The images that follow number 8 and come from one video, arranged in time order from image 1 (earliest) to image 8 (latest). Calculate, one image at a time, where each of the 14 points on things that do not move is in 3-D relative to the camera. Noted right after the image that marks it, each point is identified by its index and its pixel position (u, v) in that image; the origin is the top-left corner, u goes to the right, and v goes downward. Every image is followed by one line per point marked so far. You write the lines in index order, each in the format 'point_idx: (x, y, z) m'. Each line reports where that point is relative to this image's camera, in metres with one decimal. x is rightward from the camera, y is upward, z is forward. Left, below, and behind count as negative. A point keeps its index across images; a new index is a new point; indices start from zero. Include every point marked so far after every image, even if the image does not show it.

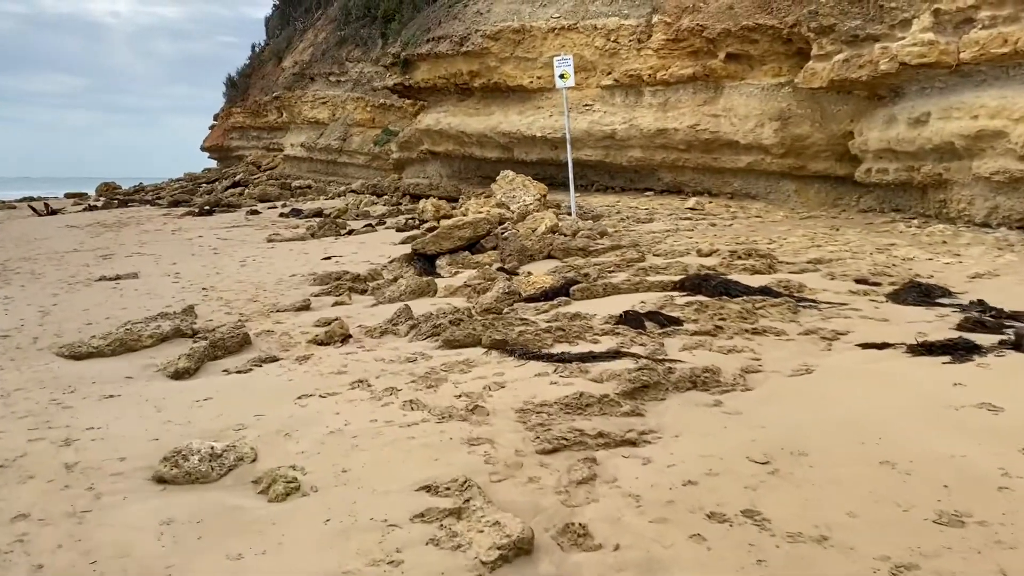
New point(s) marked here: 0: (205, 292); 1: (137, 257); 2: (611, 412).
0: (-2.4, 0.0, +6.8) m
1: (-4.2, +0.3, +9.7) m
2: (+0.3, -0.4, +3.1) m
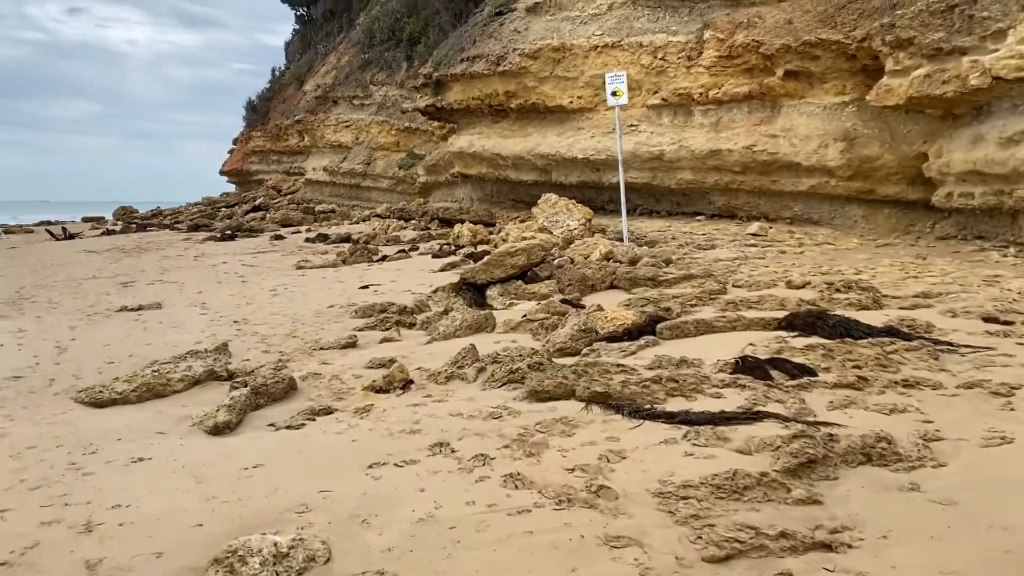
0: (-2.0, -0.3, +6.2) m
1: (-3.7, 0.0, +9.1) m
2: (+0.7, -0.6, +2.4) m
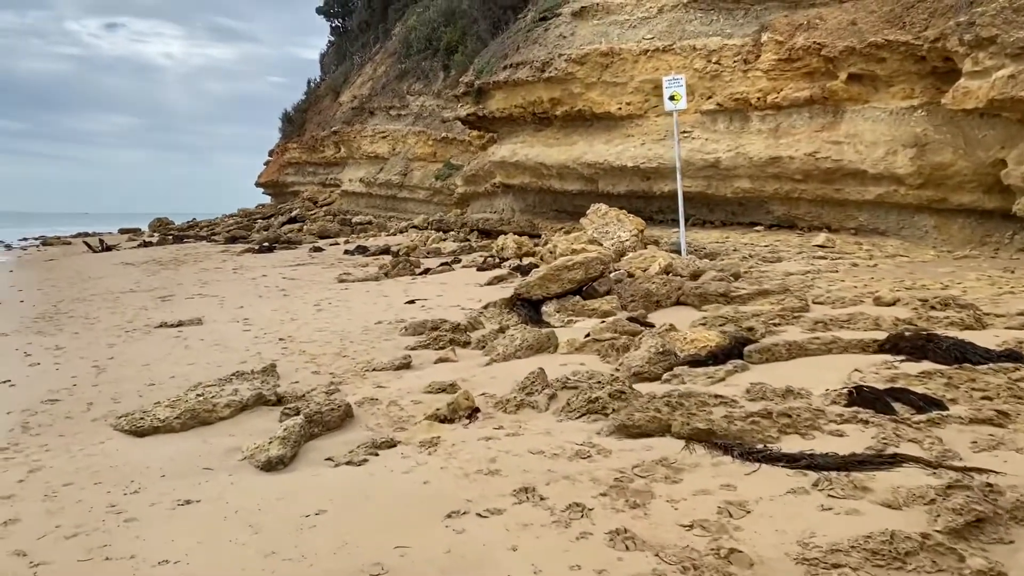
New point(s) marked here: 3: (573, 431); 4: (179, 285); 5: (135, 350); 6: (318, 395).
0: (-1.6, -0.4, +5.9) m
1: (-3.2, -0.1, +8.9) m
2: (+1.0, -0.6, +2.0) m
3: (+0.2, -0.5, +3.4) m
4: (-4.0, 0.0, +10.4) m
5: (-2.6, -0.4, +6.1) m
6: (-1.0, -0.5, +4.4) m
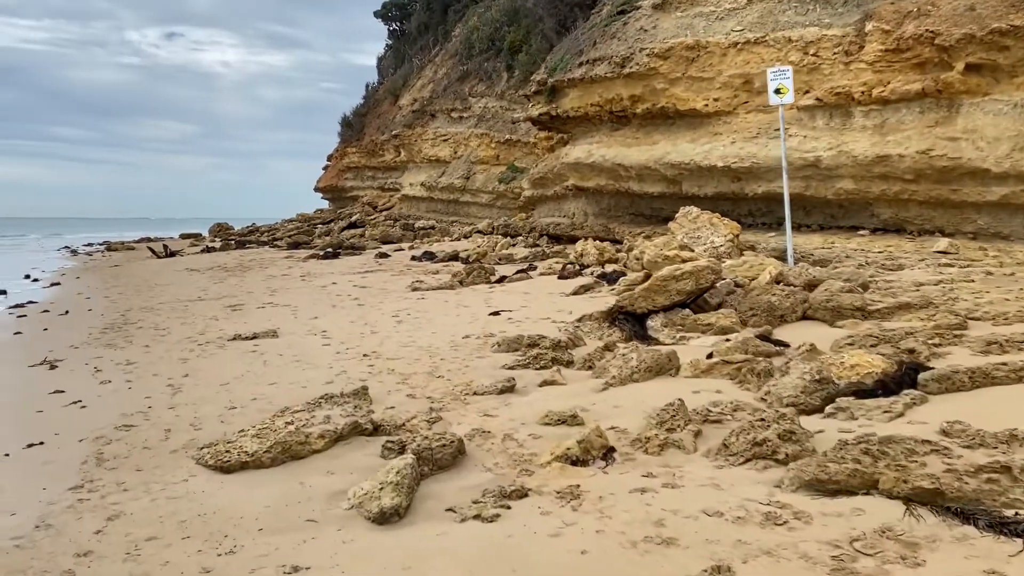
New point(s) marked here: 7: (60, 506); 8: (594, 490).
0: (-0.9, -0.5, +5.4) m
1: (-2.3, -0.2, +8.5) m
2: (+1.4, -0.7, +1.4) m
3: (+0.7, -0.6, +2.8) m
4: (-3.0, -0.1, +10.1) m
5: (-2.0, -0.5, +5.7) m
6: (-0.4, -0.6, +3.9) m
7: (-1.7, -0.8, +3.2) m
8: (+0.3, -0.7, +2.8) m
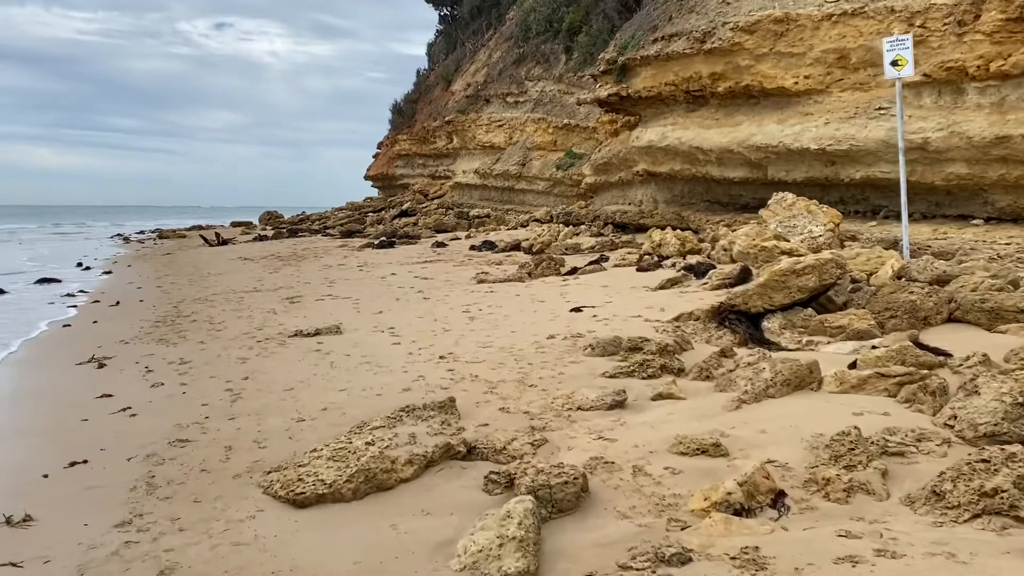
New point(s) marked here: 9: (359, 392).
0: (-0.4, -0.4, +4.8) m
1: (-1.7, -0.1, +7.9) m
2: (+1.8, -0.7, +0.7) m
3: (+1.1, -0.6, +2.1) m
4: (-2.3, 0.0, +9.6) m
5: (-1.4, -0.5, +5.2) m
6: (0.0, -0.6, +3.3) m
7: (-1.2, -0.8, +2.6) m
8: (+0.7, -0.7, +2.2) m
9: (-0.8, -0.5, +4.4) m
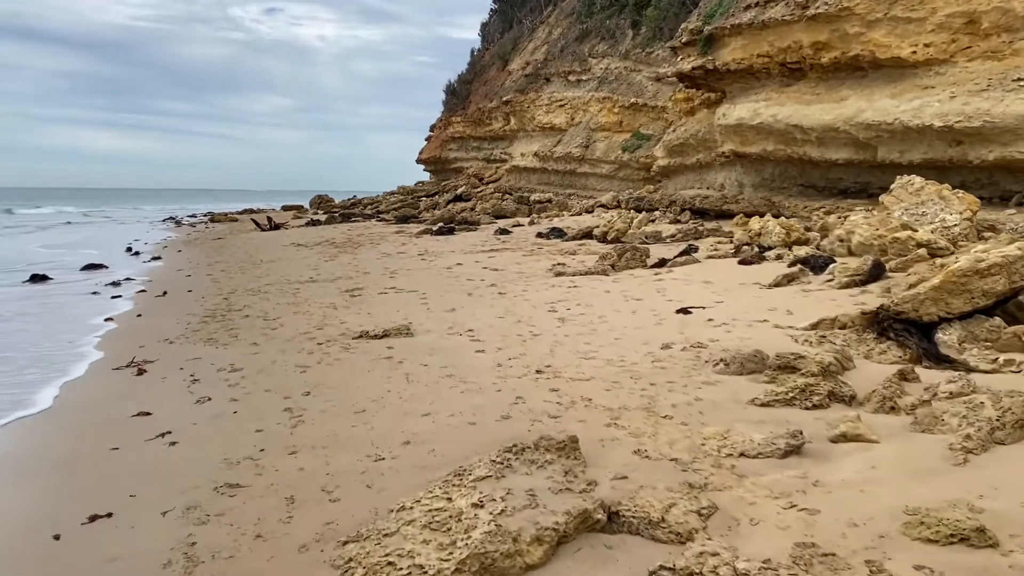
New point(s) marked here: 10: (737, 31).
0: (+0.2, -0.4, +3.9) m
1: (-1.0, -0.1, +7.1) m
2: (+2.1, -0.8, -0.3) m
3: (+1.5, -0.7, +1.2) m
4: (-1.5, +0.1, +8.8) m
5: (-0.9, -0.5, +4.4) m
6: (+0.5, -0.6, +2.4) m
7: (-0.8, -0.8, +1.8) m
8: (+1.1, -0.7, +1.3) m
9: (-0.3, -0.5, +3.6) m
10: (+2.6, +3.1, +10.4) m
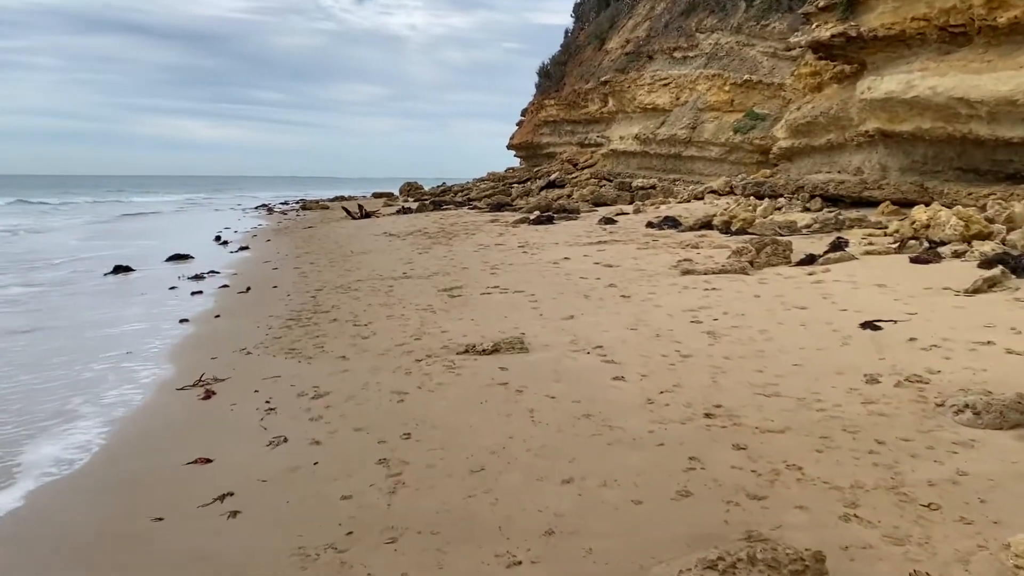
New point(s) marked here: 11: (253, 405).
0: (+0.7, -0.5, +2.9) m
1: (-0.1, -0.1, +6.2) m
2: (+2.2, -1.0, -1.5) m
3: (+1.8, -0.8, 0.0) m
4: (-0.4, +0.2, +7.9) m
5: (-0.3, -0.5, +3.4) m
6: (+0.9, -0.7, +1.4) m
7: (-0.5, -0.9, +0.9) m
8: (+1.3, -0.8, +0.2) m
9: (+0.3, -0.6, +2.6) m
10: (+3.8, +3.1, +9.1) m
11: (-1.1, -0.5, +3.8) m
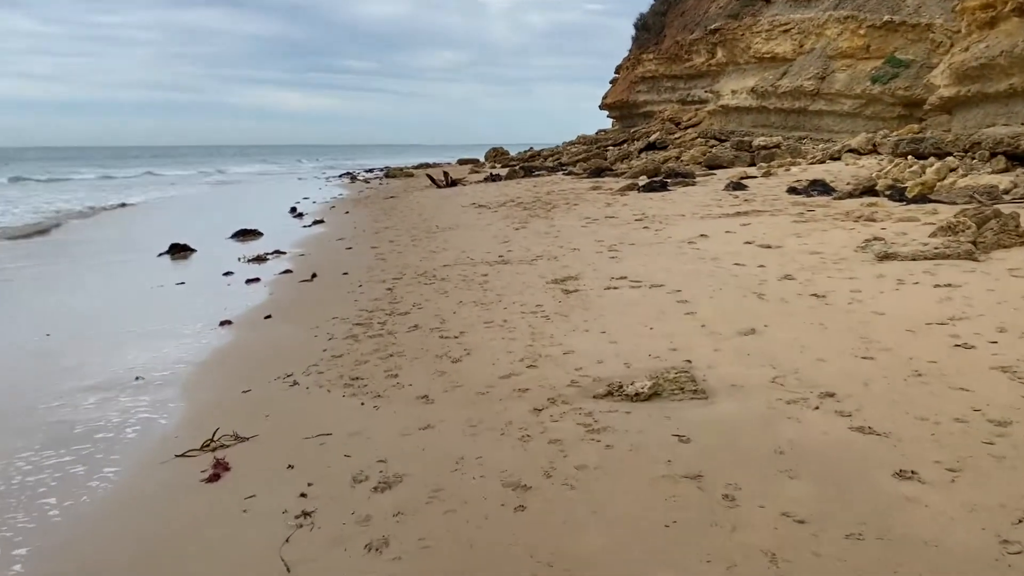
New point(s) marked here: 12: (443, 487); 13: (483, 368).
0: (+1.1, -0.6, +1.3) m
1: (+0.6, 0.0, +4.6) m
2: (+2.2, -1.2, -3.2) m
3: (+1.9, -1.0, -1.7) m
4: (+0.4, +0.3, +6.3) m
5: (+0.2, -0.6, +1.9) m
6: (+1.2, -0.9, -0.3) m
7: (-0.2, -1.1, -0.6) m
8: (+1.5, -1.0, -1.5) m
9: (+0.6, -0.7, +1.0) m
10: (+4.8, +3.2, +7.0) m
11: (-0.6, -0.6, +2.3) m
12: (-0.2, -0.5, +2.3) m
13: (-0.1, -0.3, +3.5) m
